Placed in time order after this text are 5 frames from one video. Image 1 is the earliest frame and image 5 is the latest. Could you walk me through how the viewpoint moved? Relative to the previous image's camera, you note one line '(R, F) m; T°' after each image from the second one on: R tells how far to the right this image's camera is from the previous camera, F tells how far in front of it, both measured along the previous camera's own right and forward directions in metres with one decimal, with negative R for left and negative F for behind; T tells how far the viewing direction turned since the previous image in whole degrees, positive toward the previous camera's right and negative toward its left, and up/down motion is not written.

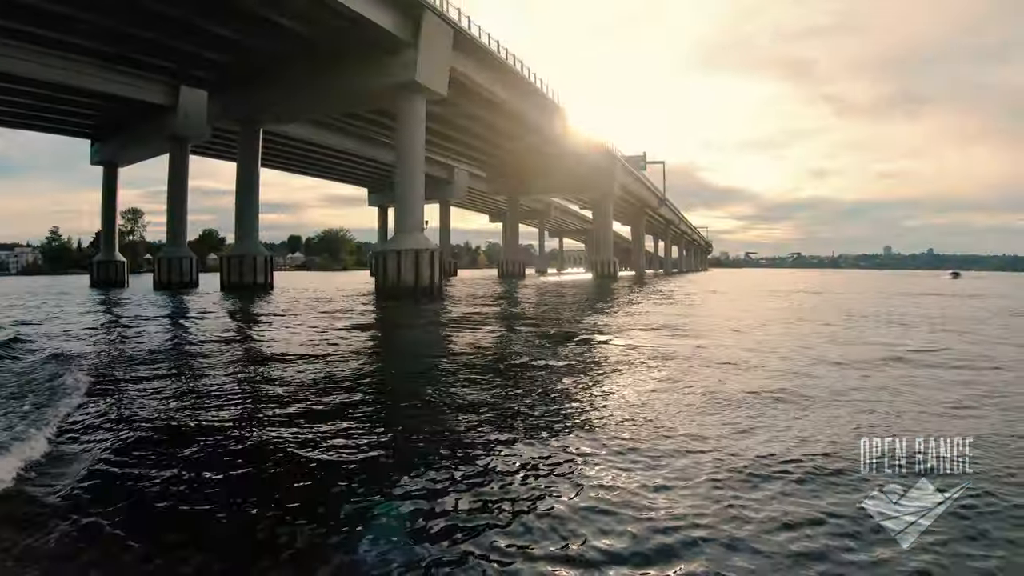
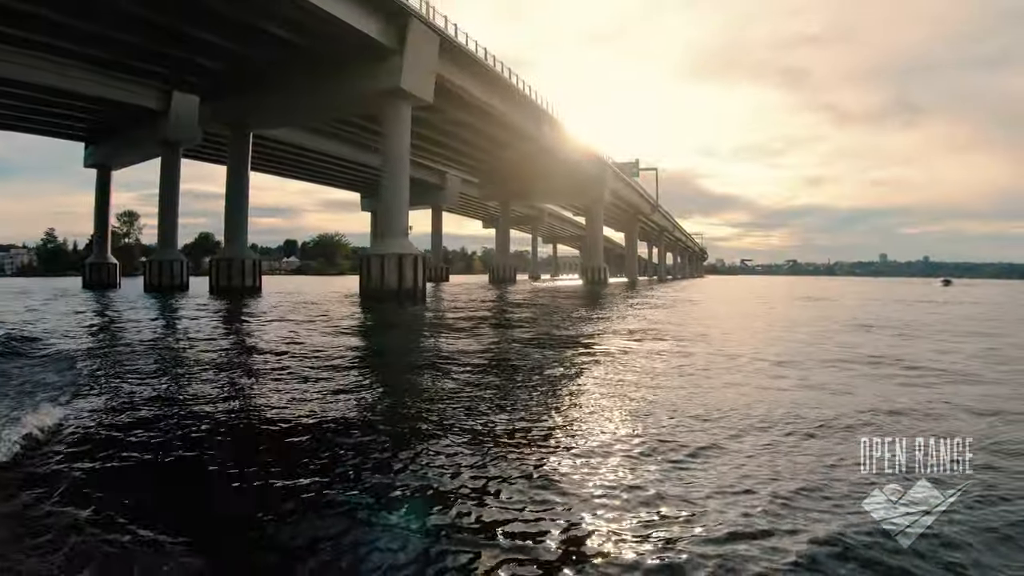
(+0.4, -0.2) m; 0°
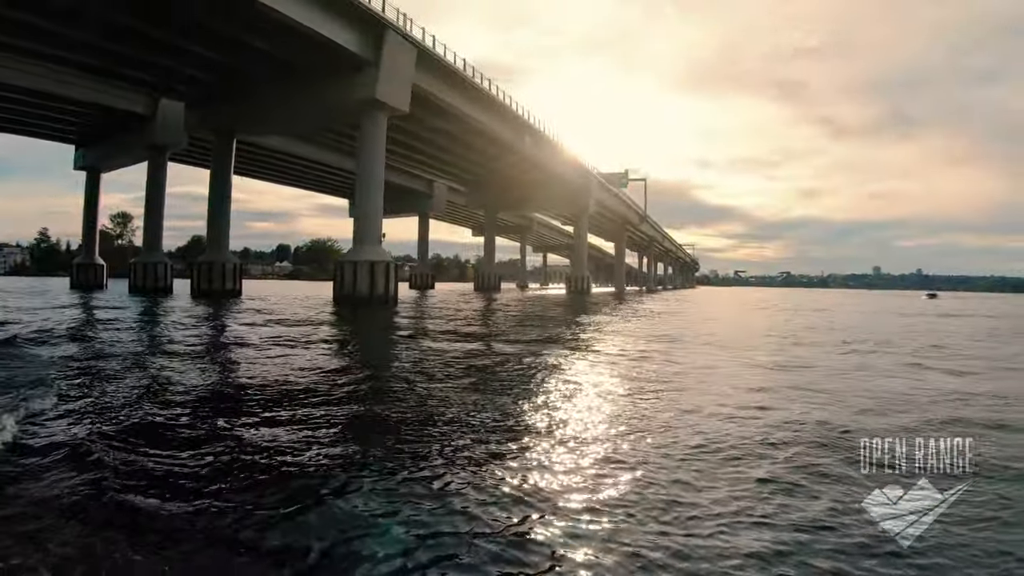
(+0.6, -0.4) m; +1°
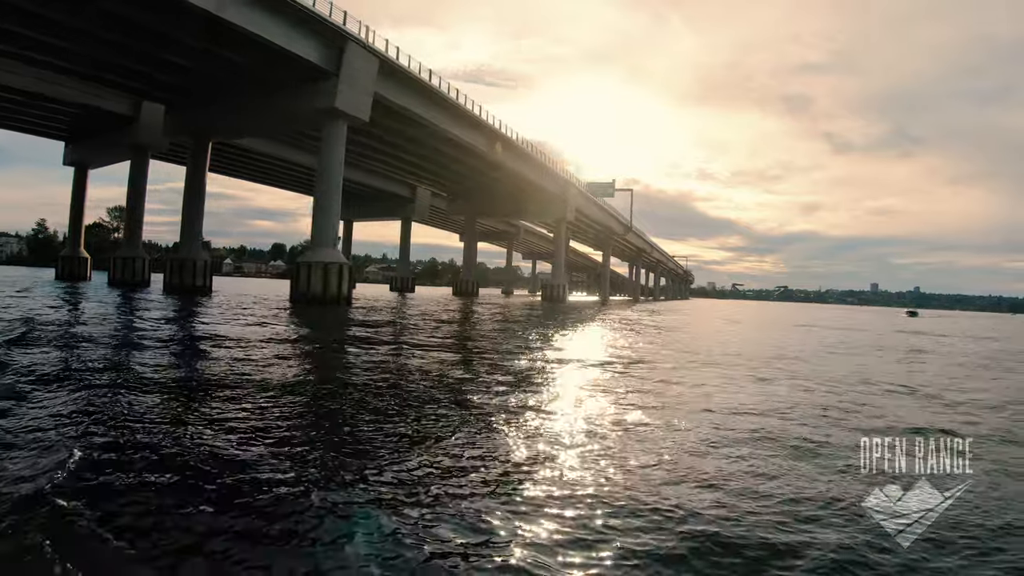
(+1.4, -0.8) m; 0°
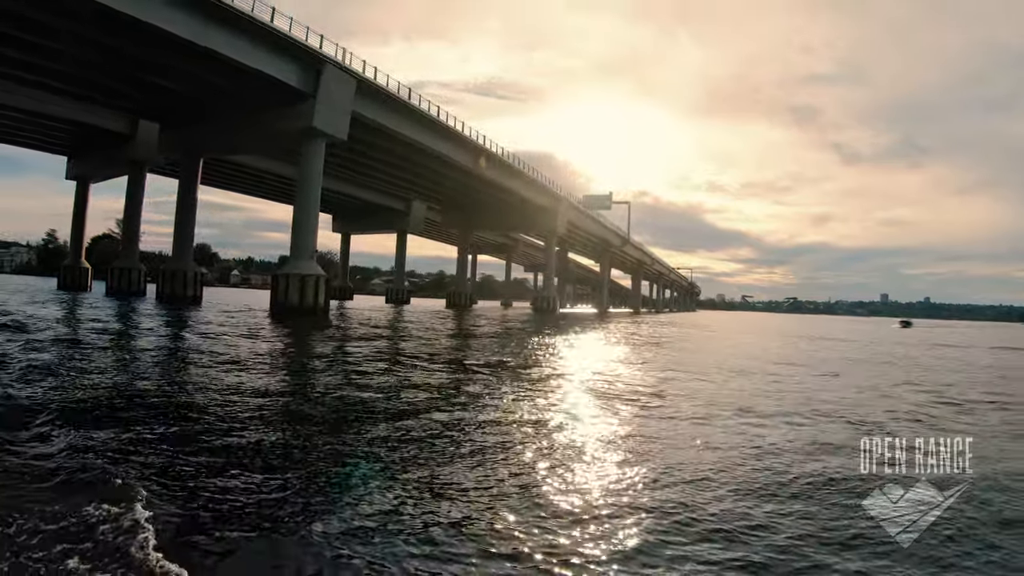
(+1.0, -0.5) m; -1°
